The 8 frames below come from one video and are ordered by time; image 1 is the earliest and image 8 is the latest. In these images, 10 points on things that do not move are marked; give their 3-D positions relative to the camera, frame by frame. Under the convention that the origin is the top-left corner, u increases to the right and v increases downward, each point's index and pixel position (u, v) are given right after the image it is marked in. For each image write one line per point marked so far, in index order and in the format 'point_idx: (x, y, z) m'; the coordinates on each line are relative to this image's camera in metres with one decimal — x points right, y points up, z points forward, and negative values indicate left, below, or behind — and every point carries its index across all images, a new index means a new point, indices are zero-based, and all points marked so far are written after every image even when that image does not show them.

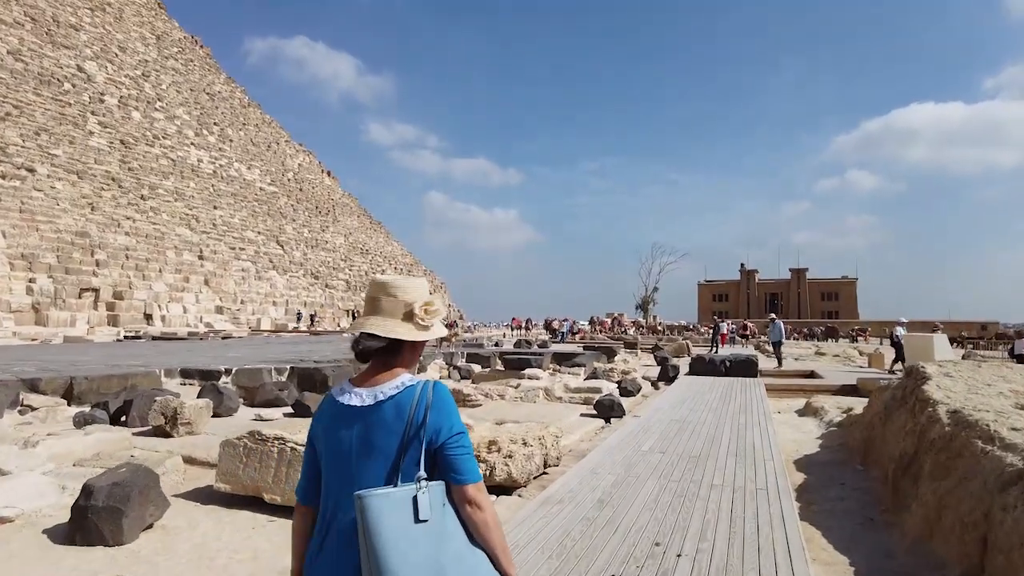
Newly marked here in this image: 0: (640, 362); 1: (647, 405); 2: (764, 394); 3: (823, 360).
0: (+2.7, -1.6, +13.5) m
1: (+1.3, -1.1, +6.1) m
2: (+3.0, -1.3, +7.5) m
3: (+7.2, -1.7, +14.4) m
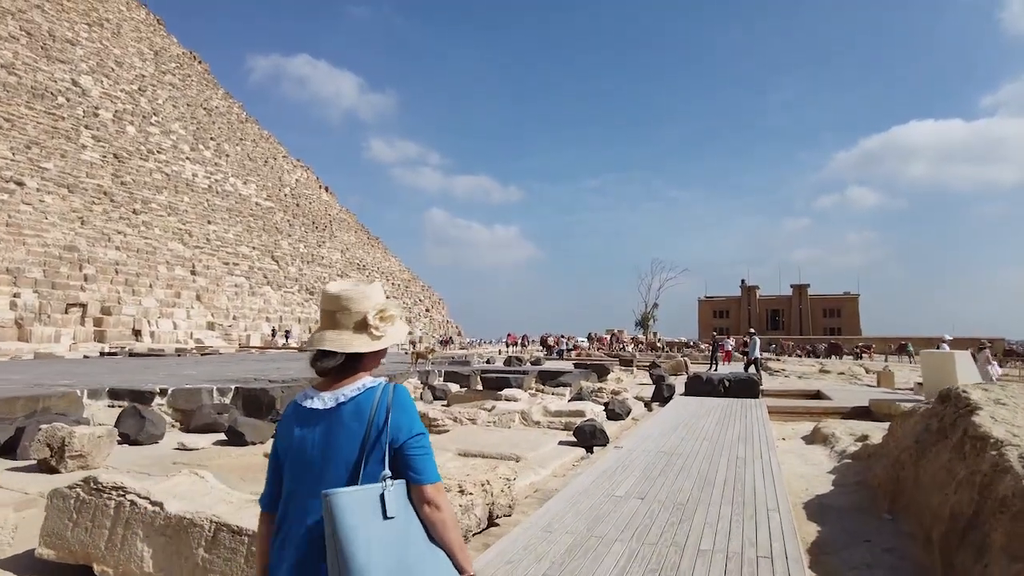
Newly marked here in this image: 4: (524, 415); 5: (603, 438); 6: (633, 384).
0: (+2.5, -1.9, +12.8) m
1: (+1.0, -1.2, +5.4) m
2: (+2.7, -1.4, +6.8) m
3: (+6.9, -2.0, +13.7) m
4: (+0.1, -1.2, +6.0) m
5: (+0.7, -1.2, +5.1) m
6: (+2.3, -1.9, +11.8) m
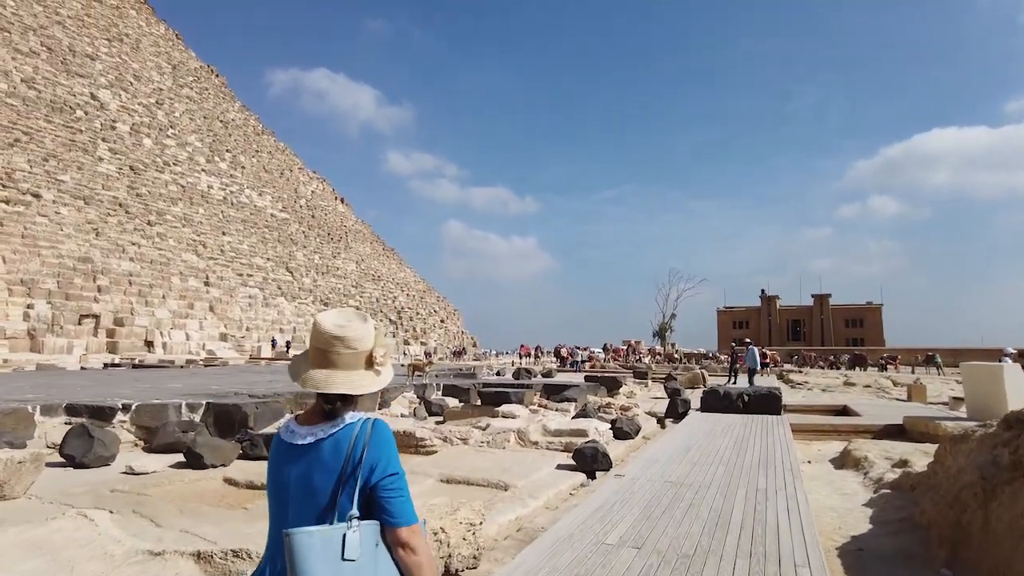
0: (+2.6, -2.1, +12.2) m
1: (+1.0, -1.3, +4.8) m
2: (+2.7, -1.5, +6.2) m
3: (+7.1, -2.2, +13.0) m
4: (+0.1, -1.3, +5.5) m
5: (+0.7, -1.3, +4.6) m
6: (+2.4, -2.0, +11.2) m
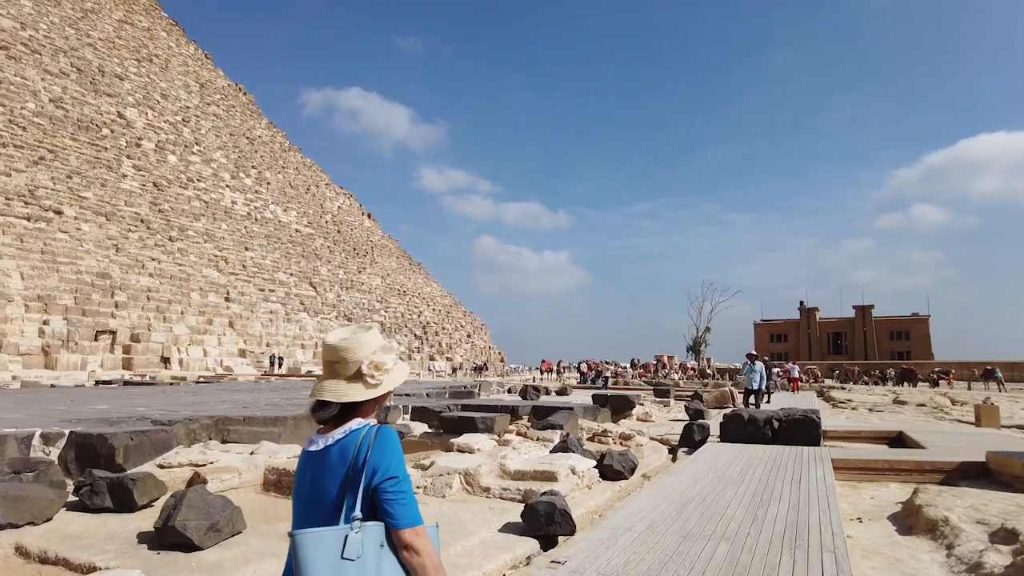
0: (+2.7, -2.2, +10.7) m
1: (+0.6, -1.2, +3.5) m
2: (+2.4, -1.4, +4.8) m
3: (+7.2, -2.3, +11.3) m
4: (-0.3, -1.2, +4.2) m
5: (+0.3, -1.2, +3.3) m
6: (+2.3, -2.1, +9.8) m
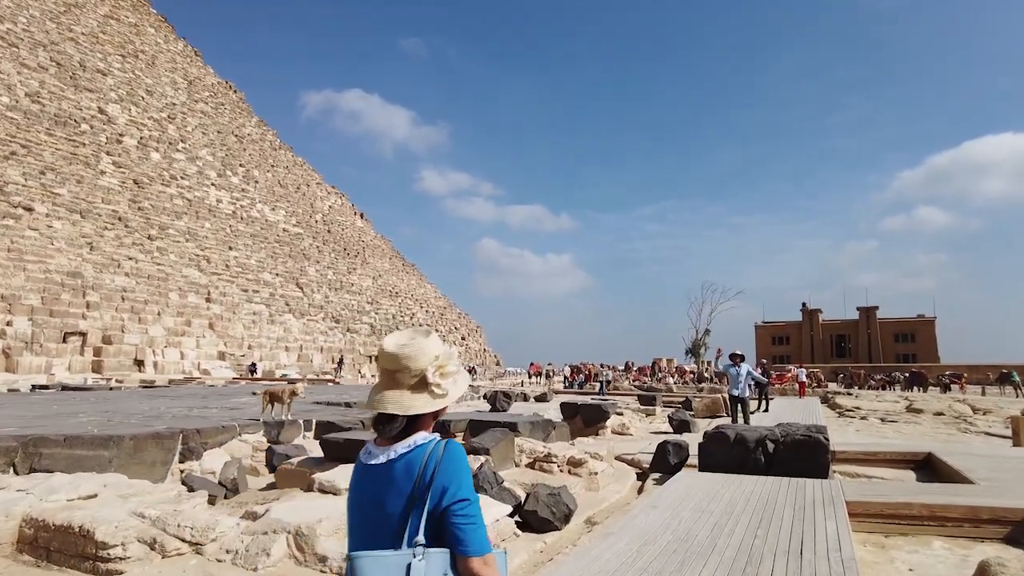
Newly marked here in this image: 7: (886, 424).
0: (+2.0, -2.1, +9.3) m
1: (0.0, -1.1, +2.1) m
2: (+1.8, -1.3, +3.4) m
3: (+6.5, -2.1, +9.9) m
4: (-0.9, -1.1, +2.8) m
5: (-0.3, -1.1, +1.9) m
6: (+1.7, -2.0, +8.4) m
7: (+5.9, -2.1, +10.0) m
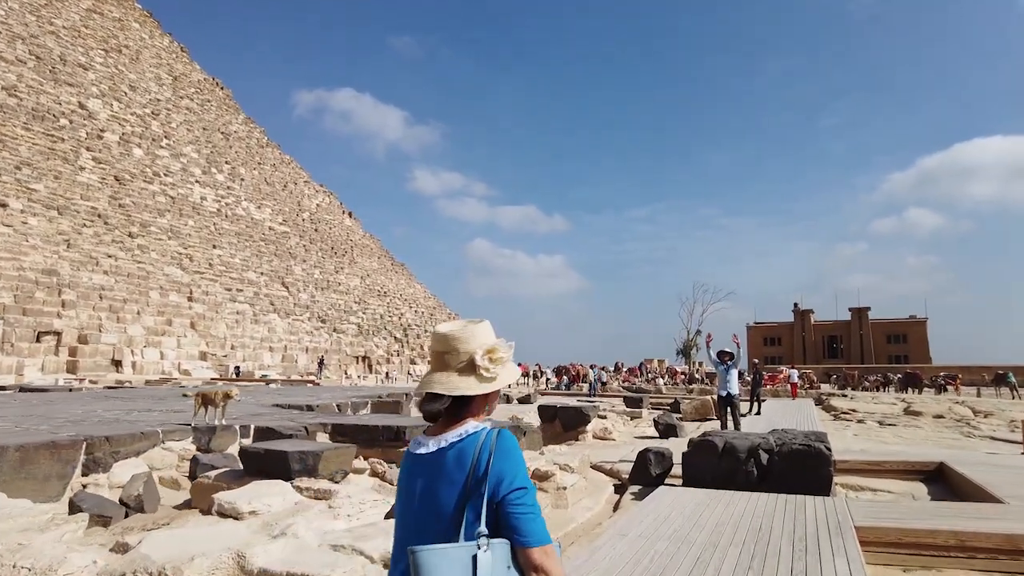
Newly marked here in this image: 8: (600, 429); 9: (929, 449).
0: (+1.7, -2.0, +8.8) m
1: (-0.3, -1.0, +1.5) m
2: (+1.5, -1.2, +2.8) m
3: (+6.2, -2.1, +9.4) m
4: (-1.2, -1.0, +2.2) m
5: (-0.6, -1.0, +1.3) m
6: (+1.4, -1.9, +7.8) m
7: (+5.6, -2.1, +9.4) m
8: (+1.1, -1.8, +8.0) m
9: (+4.8, -1.9, +7.3) m
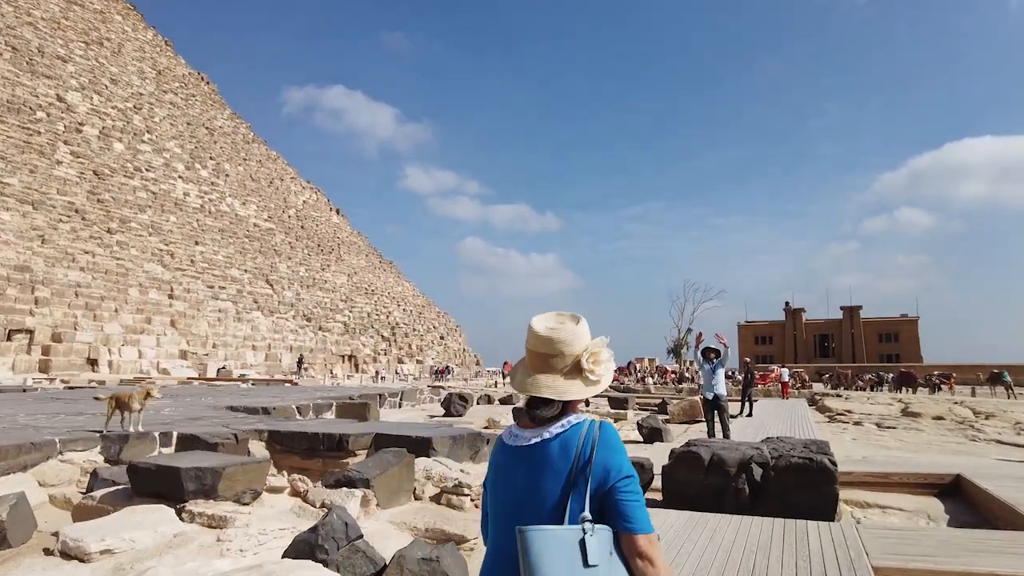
0: (+1.4, -1.9, +8.2) m
1: (-0.5, -0.9, +0.9) m
2: (+1.3, -1.1, +2.2) m
3: (+5.9, -2.0, +8.8) m
4: (-1.4, -0.9, +1.5) m
5: (-0.8, -0.9, +0.6) m
6: (+1.1, -1.8, +7.2) m
7: (+5.2, -2.0, +8.9) m
8: (+0.8, -1.7, +7.4) m
9: (+4.5, -1.8, +6.7) m
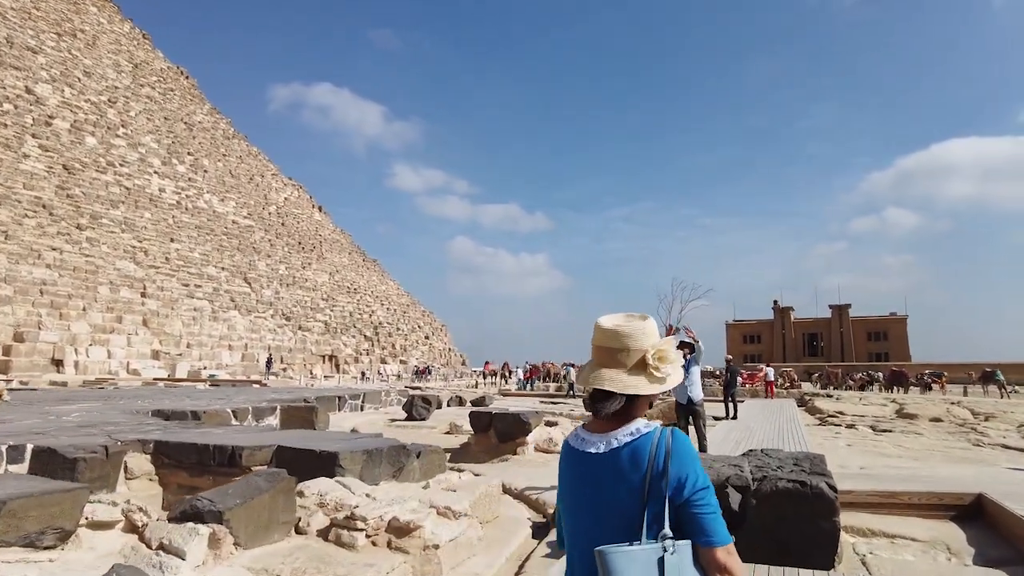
0: (+0.9, -1.8, +7.4) m
1: (-0.9, -0.8, +0.1) m
2: (+0.9, -1.0, +1.5) m
3: (+5.4, -1.9, +8.2) m
4: (-1.8, -0.8, +0.7) m
5: (-1.2, -0.8, -0.1) m
6: (+0.7, -1.7, +6.4) m
7: (+4.8, -1.9, +8.2) m
8: (+0.3, -1.6, +6.6) m
9: (+4.0, -1.7, +6.0) m
